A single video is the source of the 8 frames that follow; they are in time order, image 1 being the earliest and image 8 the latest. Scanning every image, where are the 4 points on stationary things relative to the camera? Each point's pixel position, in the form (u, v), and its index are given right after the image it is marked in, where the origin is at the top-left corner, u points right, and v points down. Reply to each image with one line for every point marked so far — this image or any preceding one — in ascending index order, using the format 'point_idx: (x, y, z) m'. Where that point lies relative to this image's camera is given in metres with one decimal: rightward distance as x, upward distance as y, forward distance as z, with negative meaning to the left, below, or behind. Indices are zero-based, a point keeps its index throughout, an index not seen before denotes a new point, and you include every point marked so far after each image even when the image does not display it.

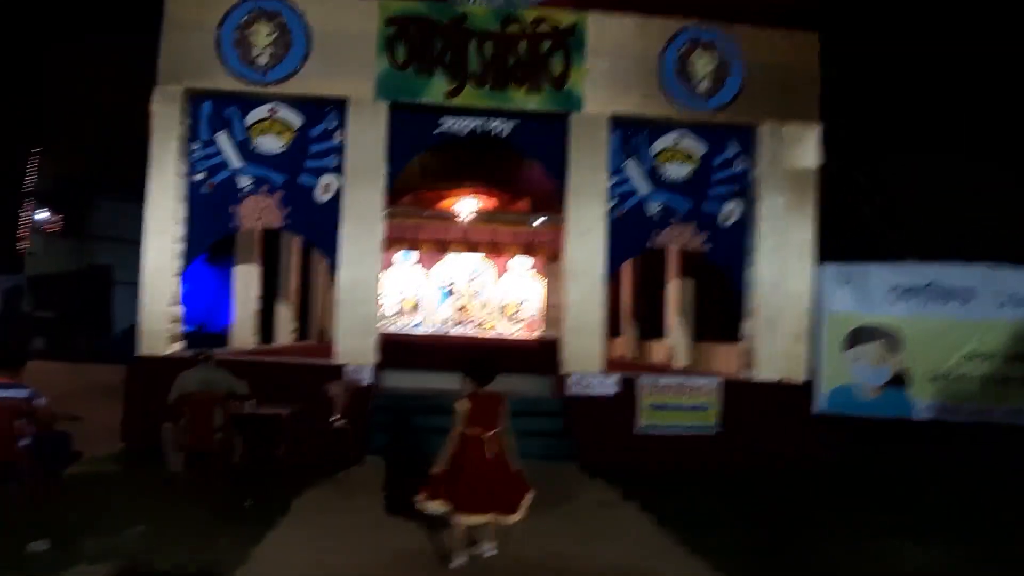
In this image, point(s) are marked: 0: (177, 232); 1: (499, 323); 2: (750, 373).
0: (-3.5, +0.6, +8.1) m
1: (-0.3, -0.7, +16.5) m
2: (+2.6, -1.0, +8.5) m
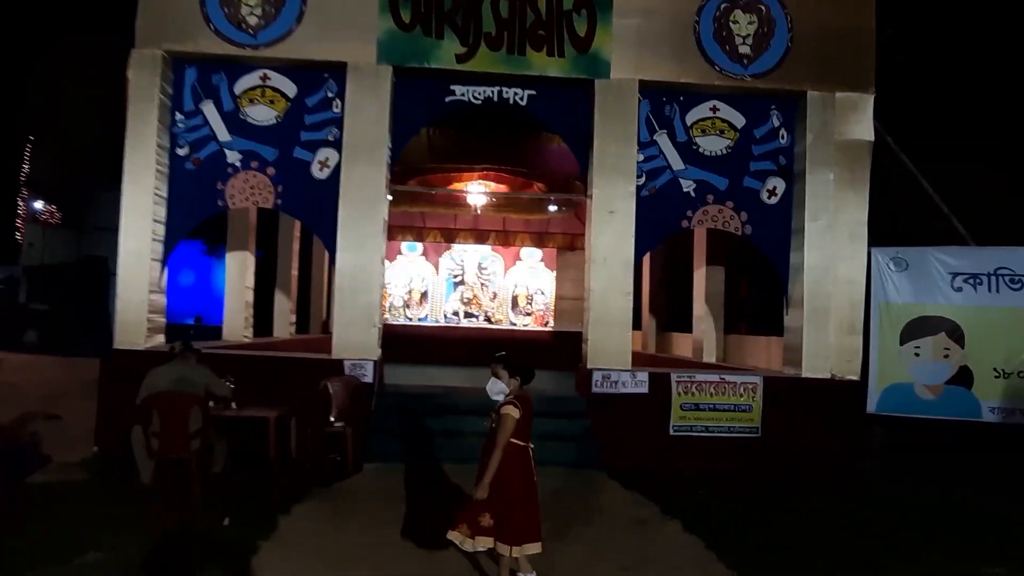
0: (-3.3, +0.7, +7.3) m
1: (-0.1, -0.6, +15.7) m
2: (+2.8, -0.8, +7.6) m
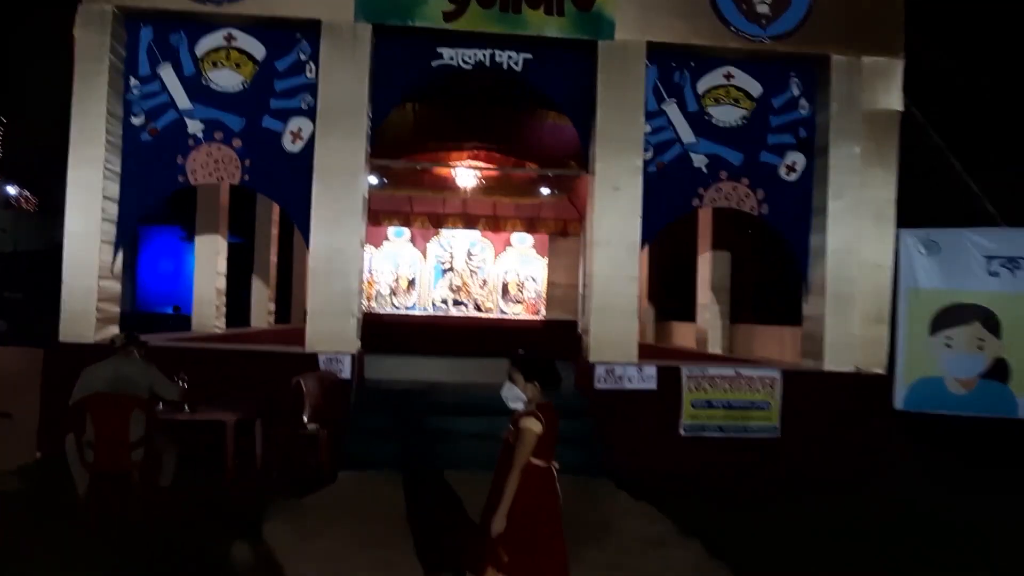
0: (-3.4, +0.8, +6.5) m
1: (-0.3, -0.3, +15.0) m
2: (+2.7, -0.7, +7.0) m
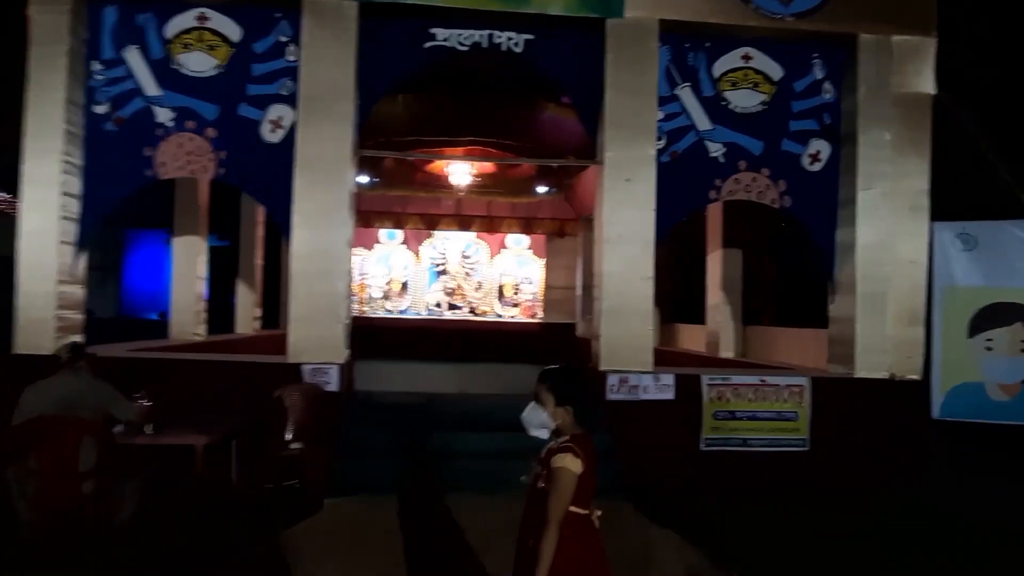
0: (-3.4, +0.8, +5.9) m
1: (-0.3, -0.3, +14.4) m
2: (+2.8, -0.7, +6.4) m
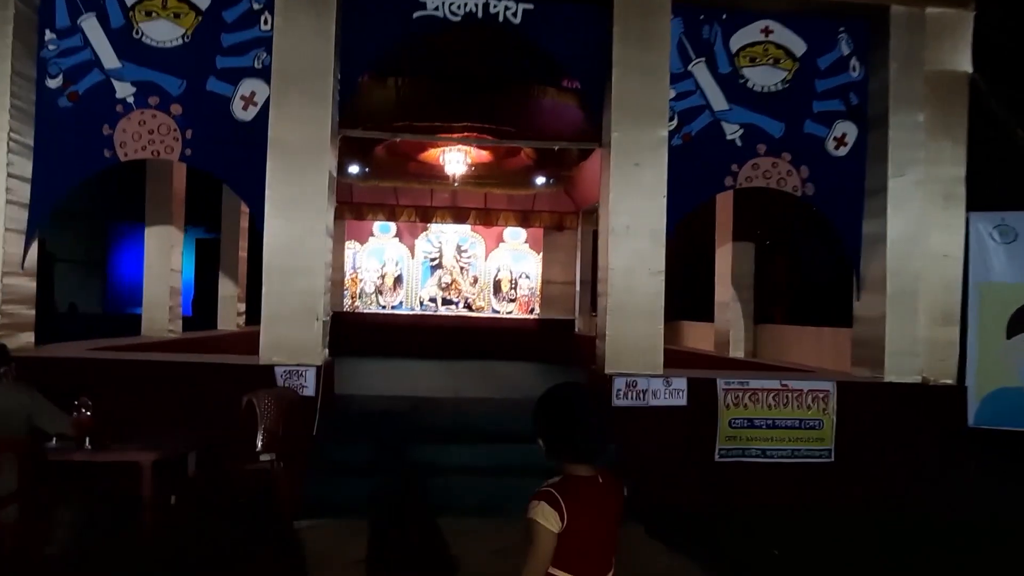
0: (-3.4, +0.9, +5.3) m
1: (-0.4, -0.2, +13.9) m
2: (+2.7, -0.6, +5.9) m
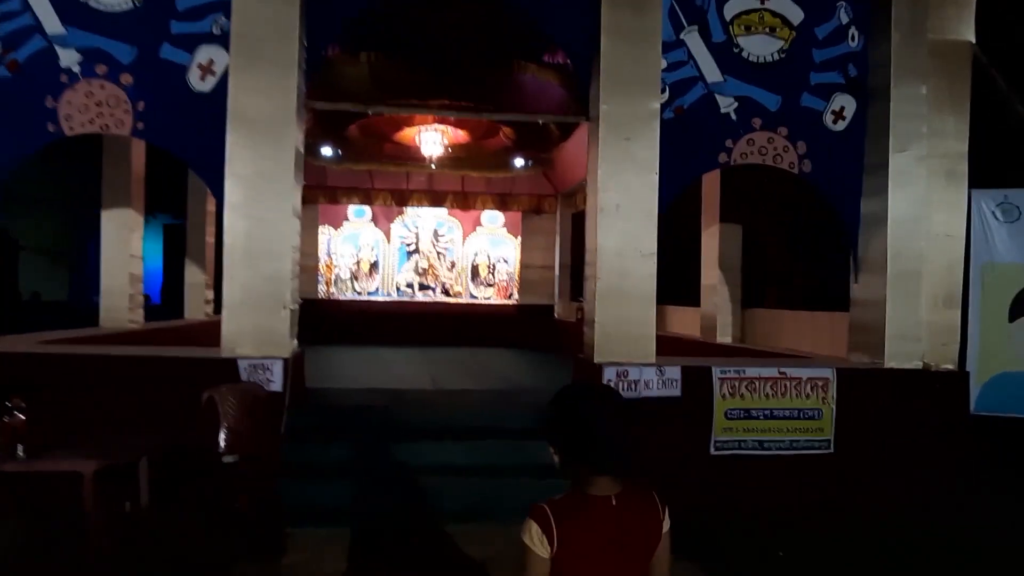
0: (-3.5, +0.9, +4.9) m
1: (-0.7, 0.0, +13.5) m
2: (+2.6, -0.5, +5.6) m
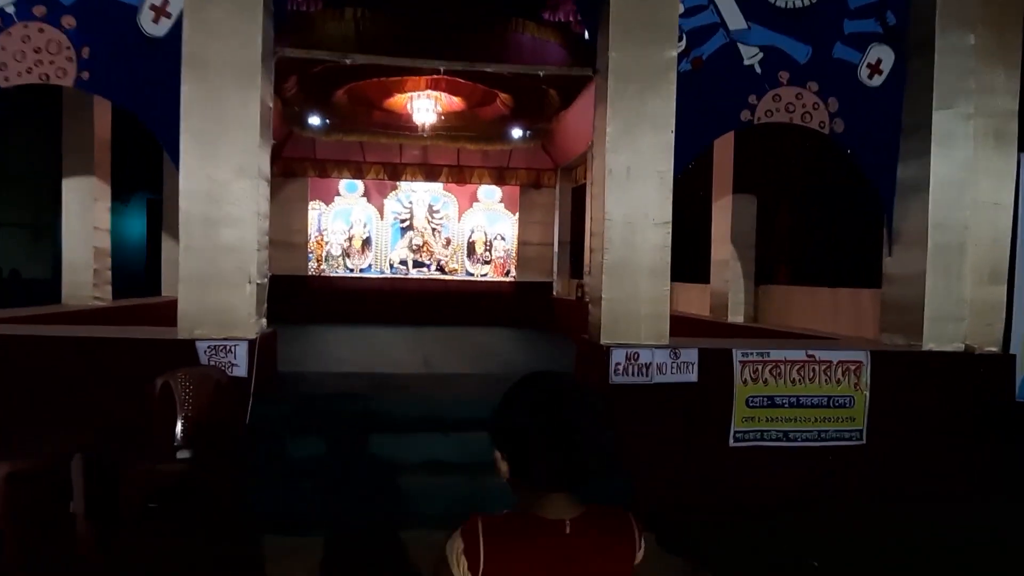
0: (-3.5, +1.1, +4.3) m
1: (-0.8, +0.4, +12.9) m
2: (+2.6, -0.3, +5.0) m
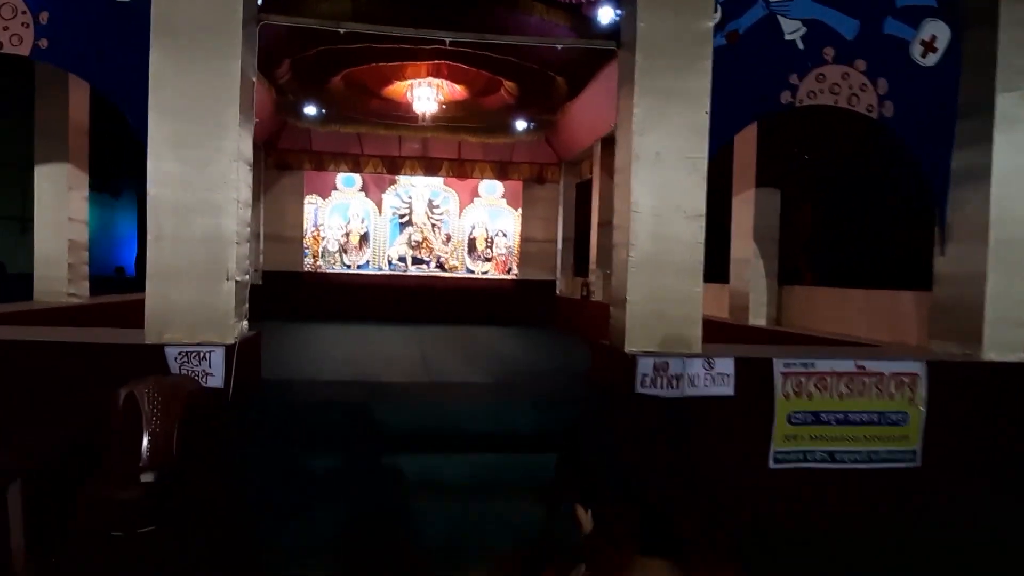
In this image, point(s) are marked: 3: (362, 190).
0: (-3.5, +1.1, +3.7) m
1: (-0.7, +0.4, +12.4) m
2: (+2.7, -0.4, +4.5) m
3: (-2.4, +1.6, +12.2) m
